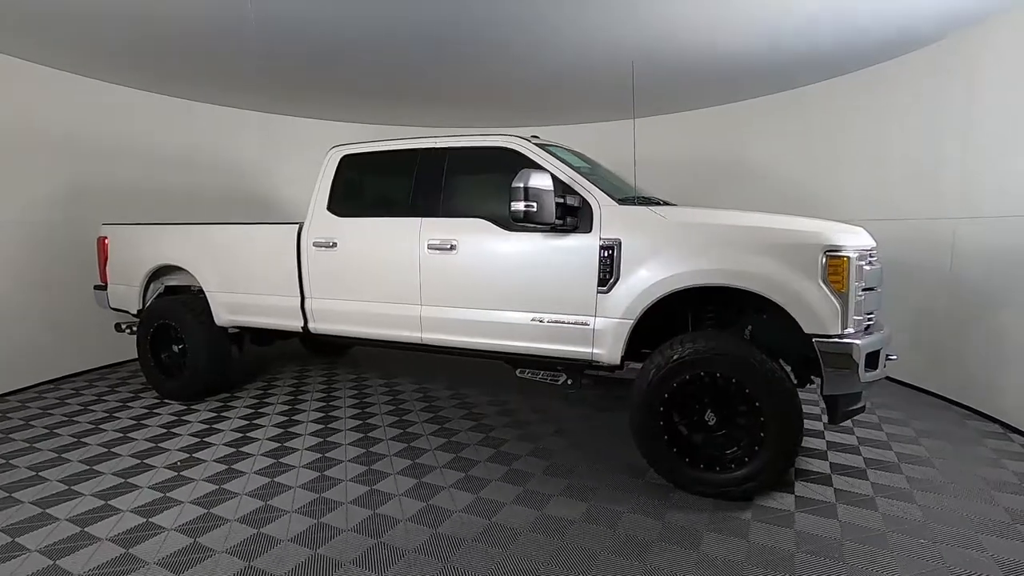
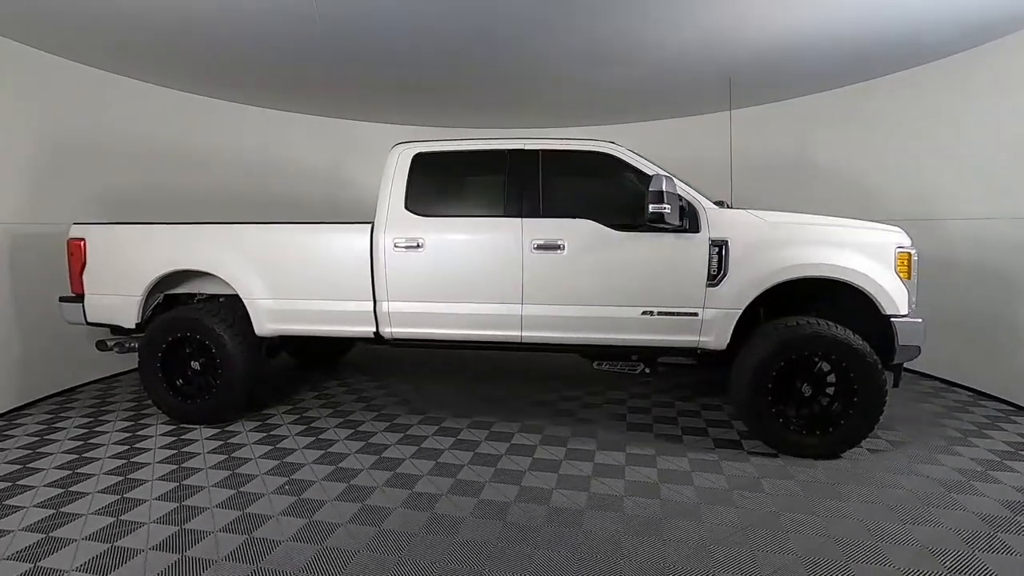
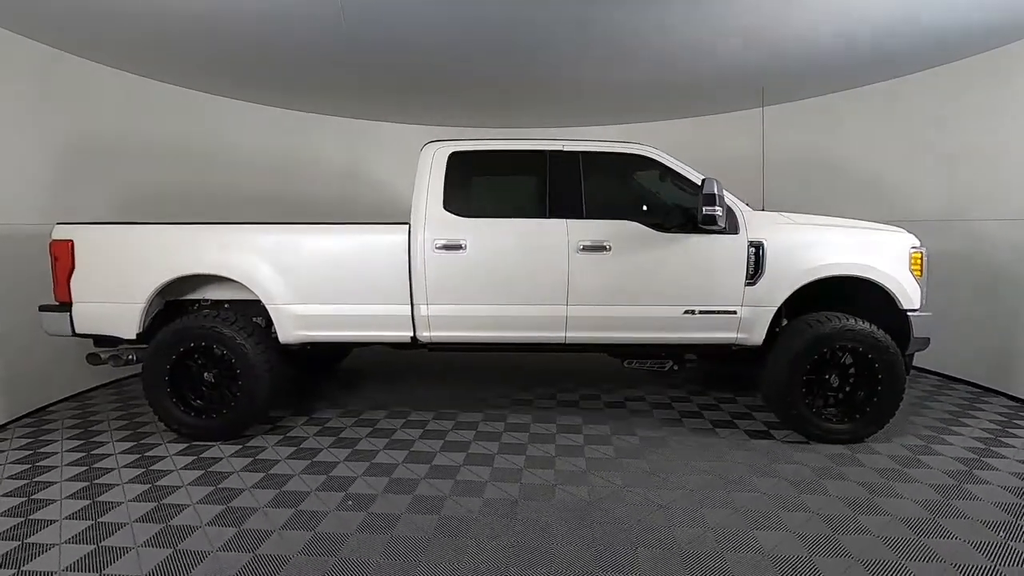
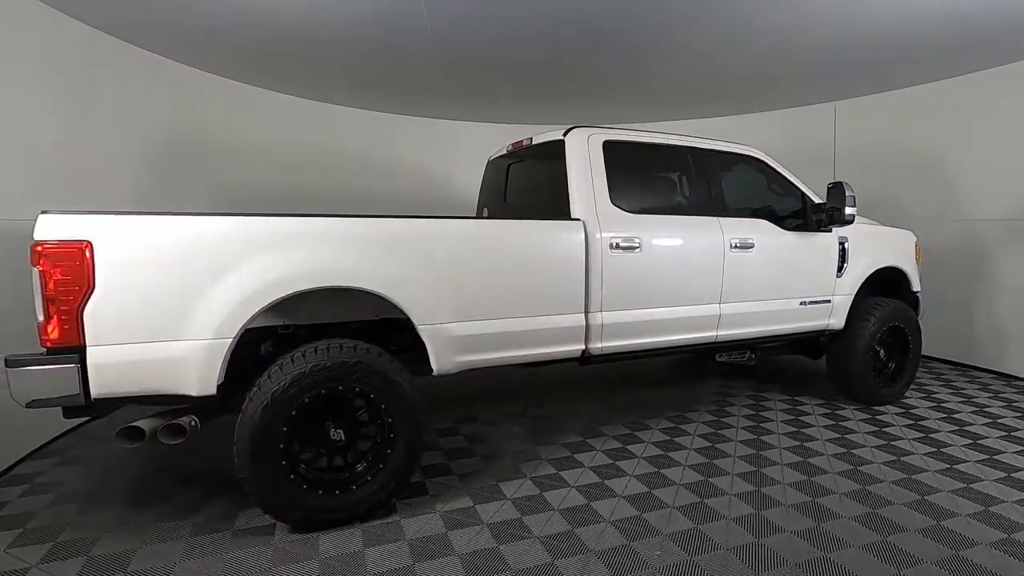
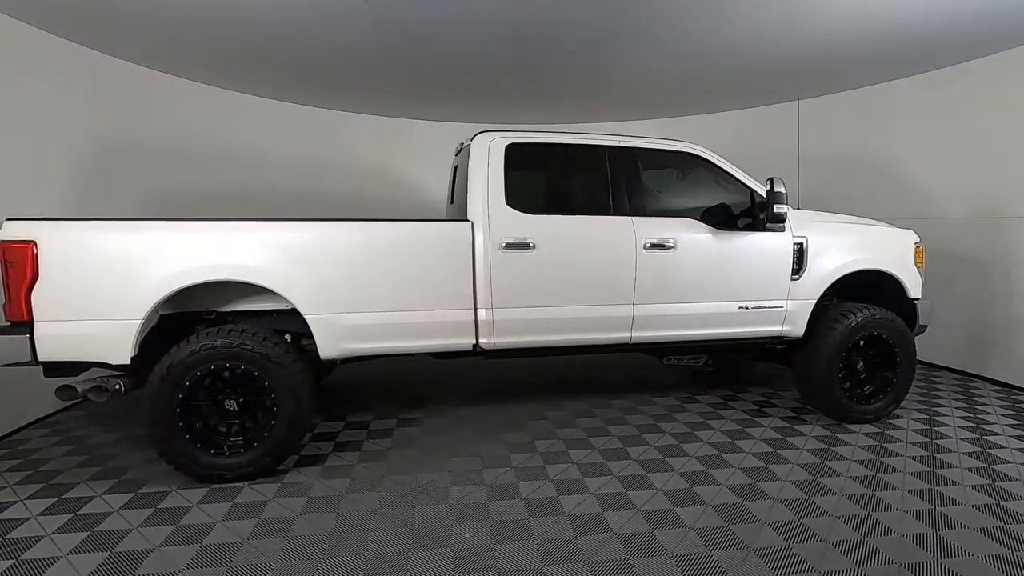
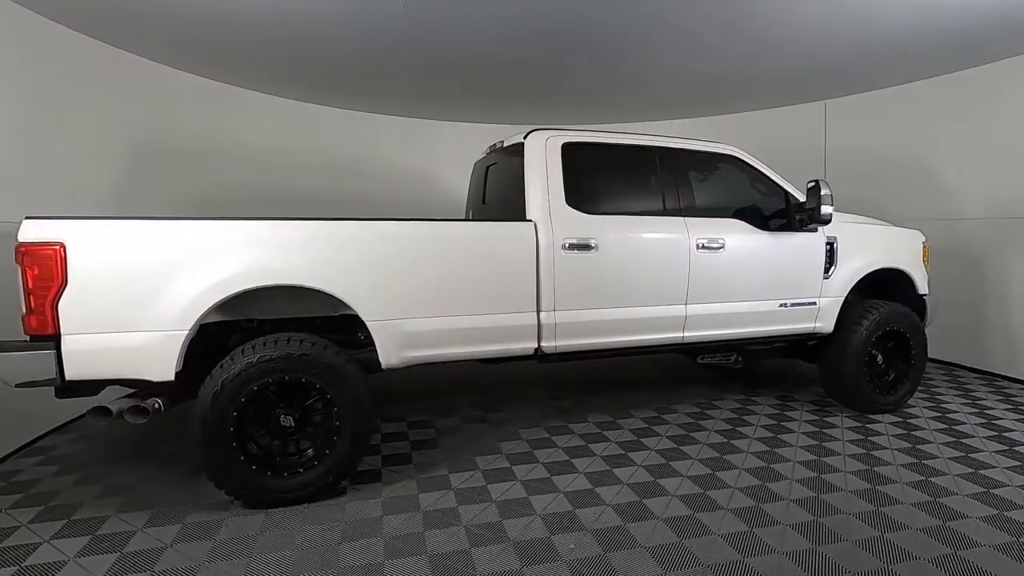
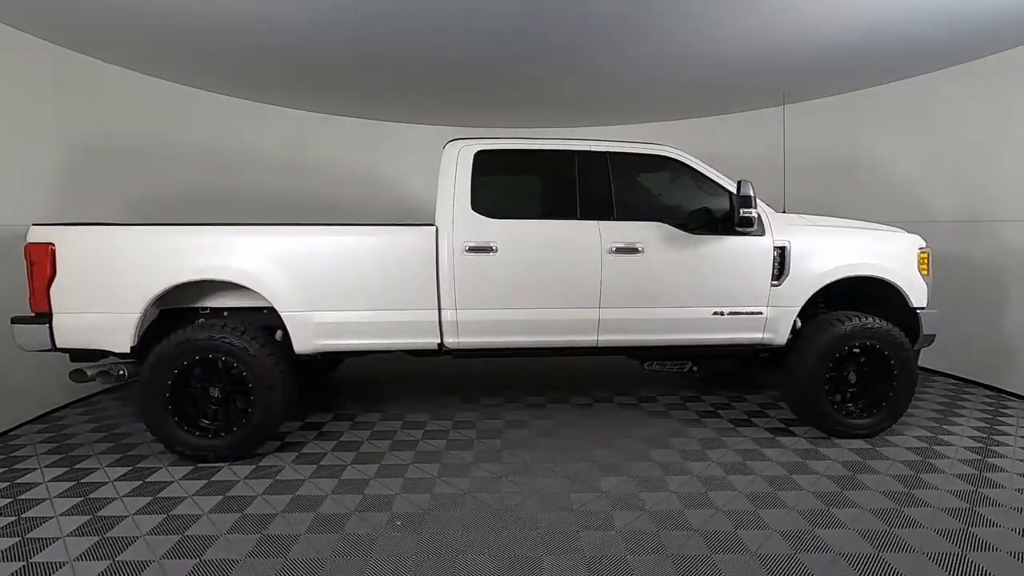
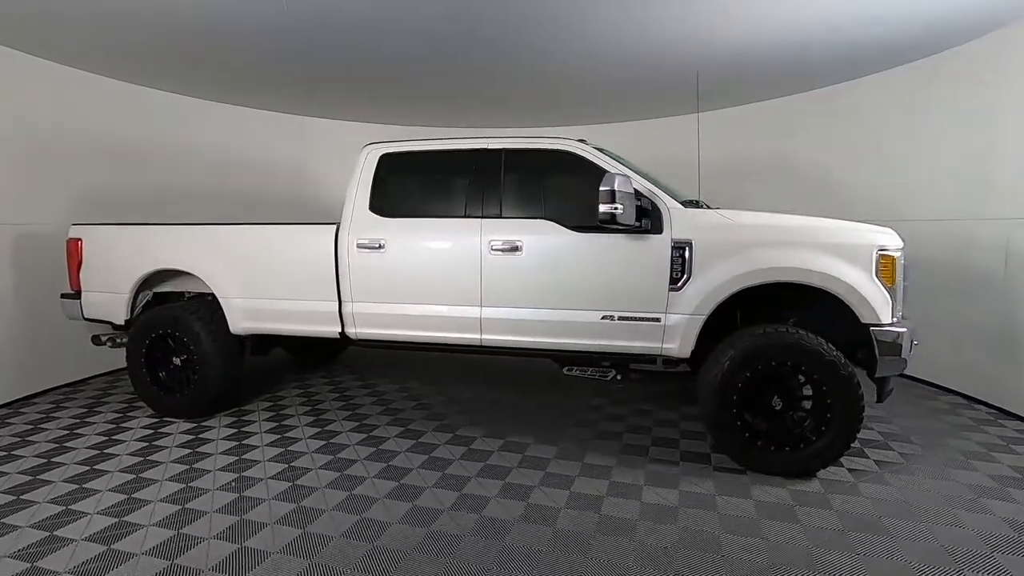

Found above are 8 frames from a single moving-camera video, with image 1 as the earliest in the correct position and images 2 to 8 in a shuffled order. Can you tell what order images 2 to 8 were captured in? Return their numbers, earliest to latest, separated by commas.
8, 2, 3, 7, 5, 6, 4
